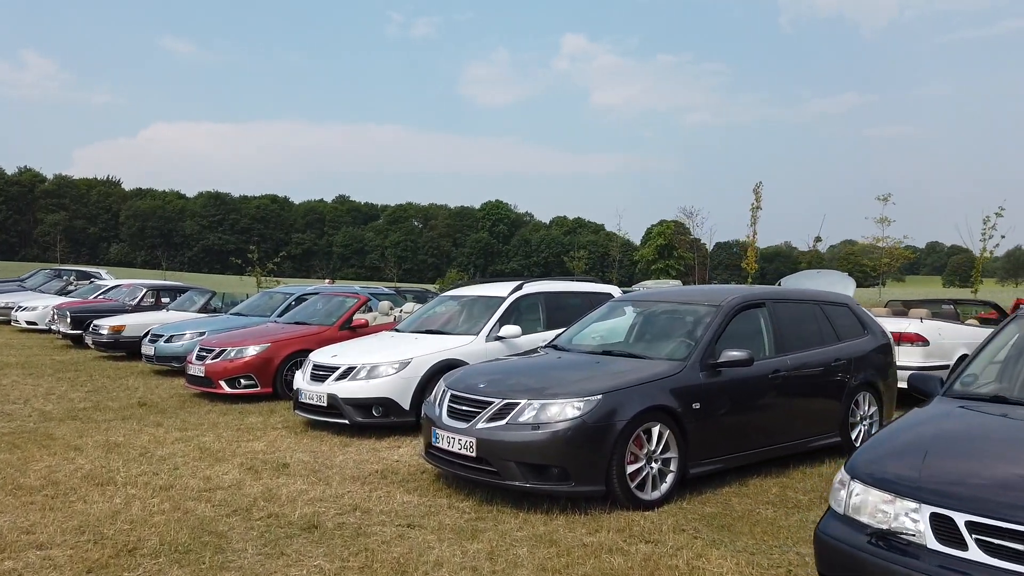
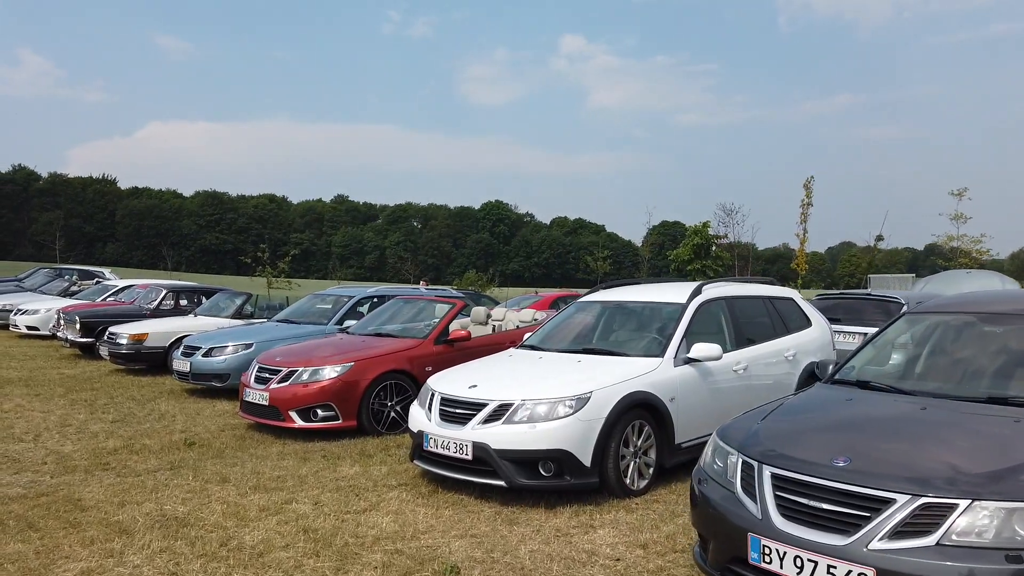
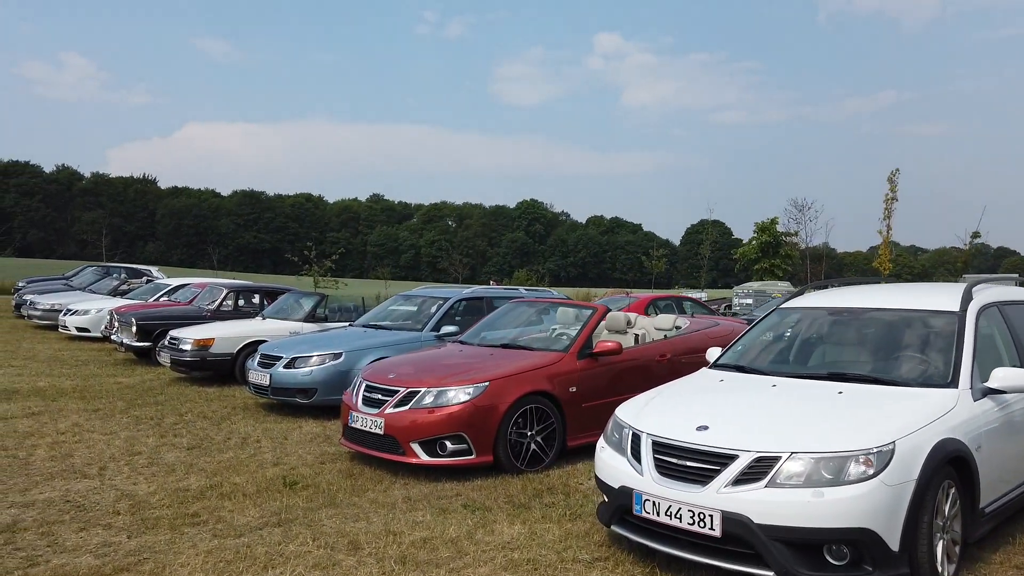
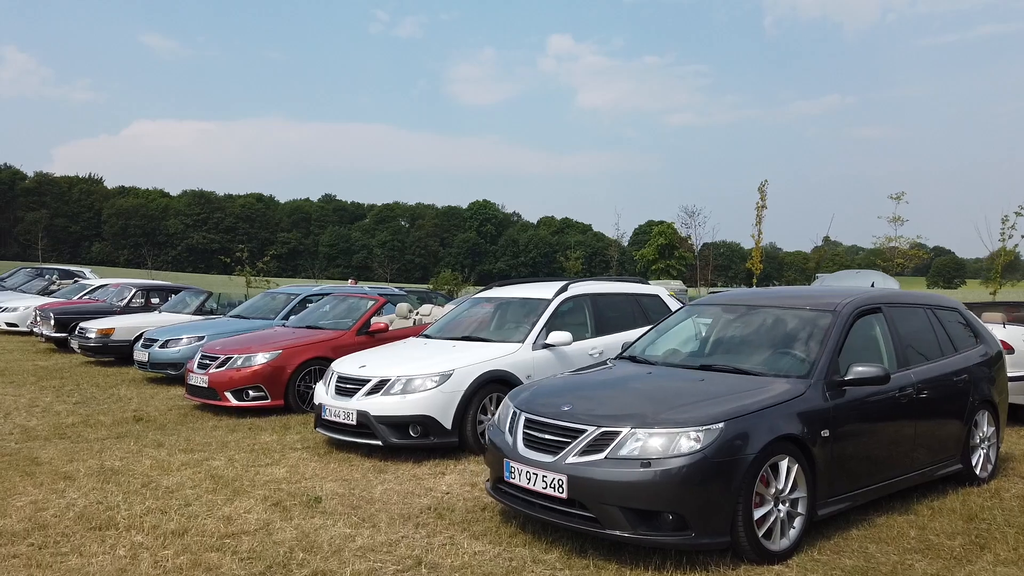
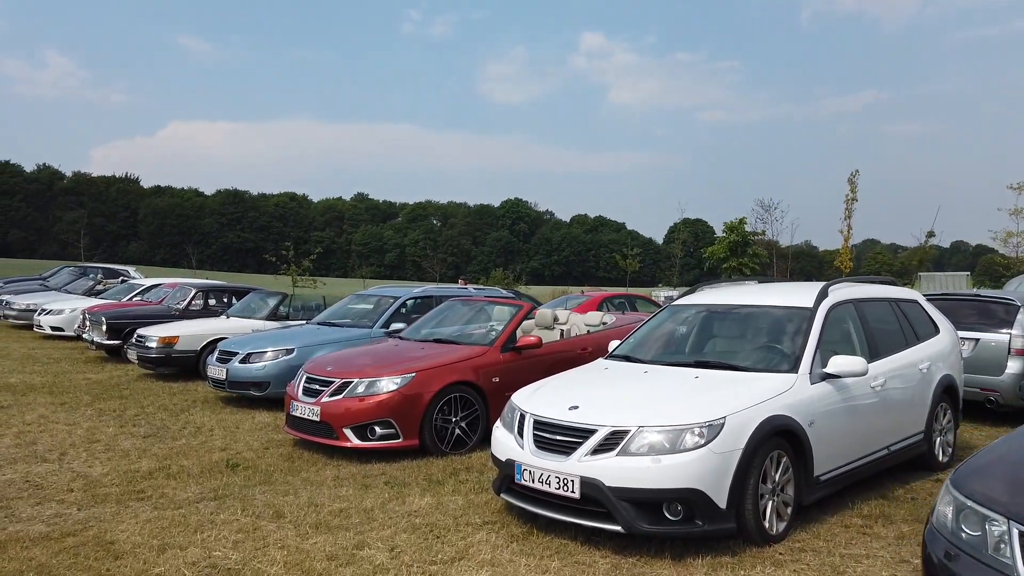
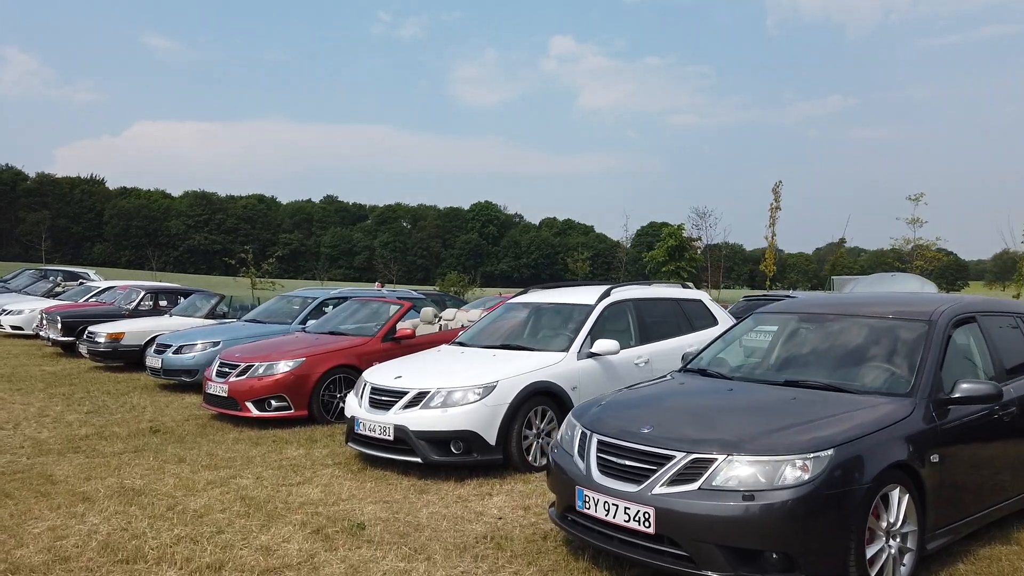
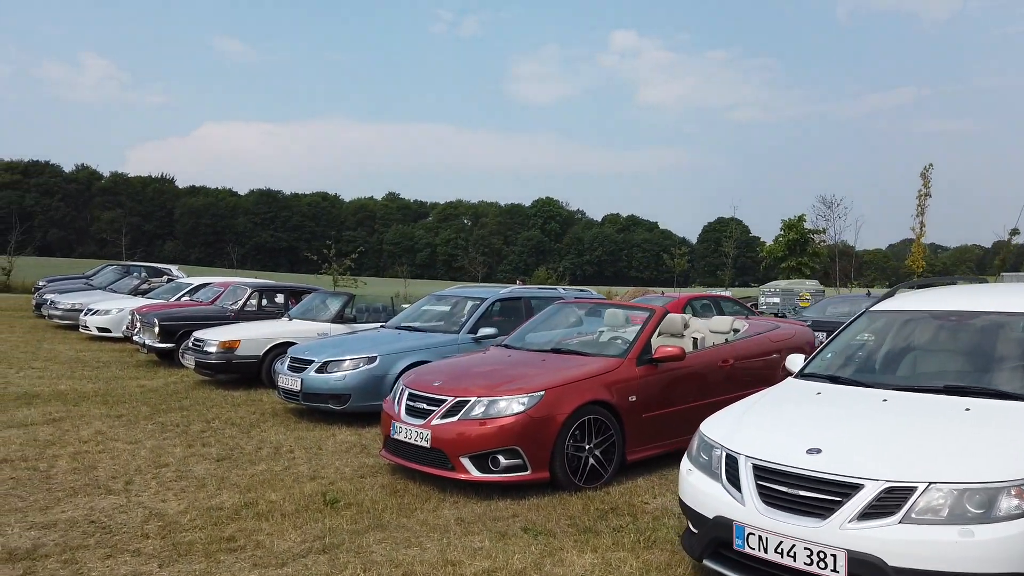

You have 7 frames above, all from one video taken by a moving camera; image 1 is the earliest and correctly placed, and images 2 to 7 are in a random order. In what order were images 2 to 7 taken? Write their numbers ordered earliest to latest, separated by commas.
4, 6, 2, 5, 3, 7
